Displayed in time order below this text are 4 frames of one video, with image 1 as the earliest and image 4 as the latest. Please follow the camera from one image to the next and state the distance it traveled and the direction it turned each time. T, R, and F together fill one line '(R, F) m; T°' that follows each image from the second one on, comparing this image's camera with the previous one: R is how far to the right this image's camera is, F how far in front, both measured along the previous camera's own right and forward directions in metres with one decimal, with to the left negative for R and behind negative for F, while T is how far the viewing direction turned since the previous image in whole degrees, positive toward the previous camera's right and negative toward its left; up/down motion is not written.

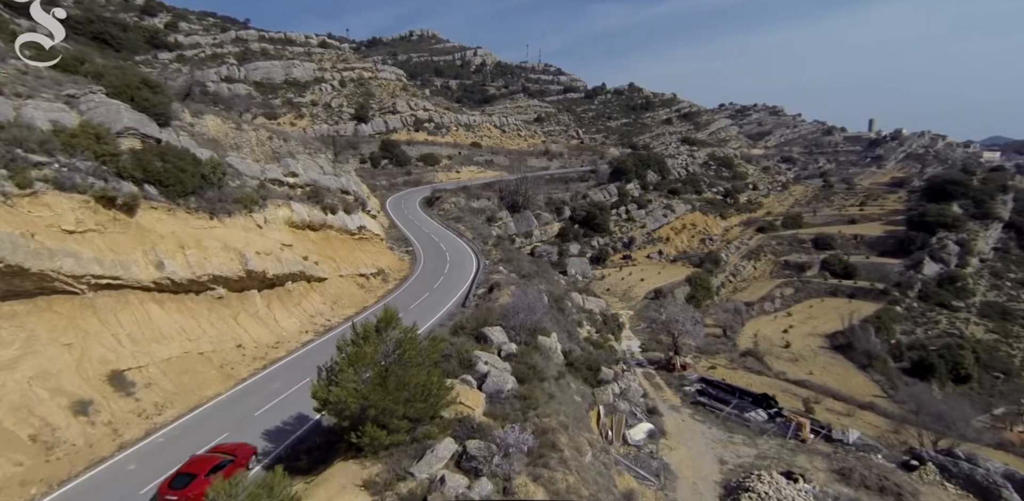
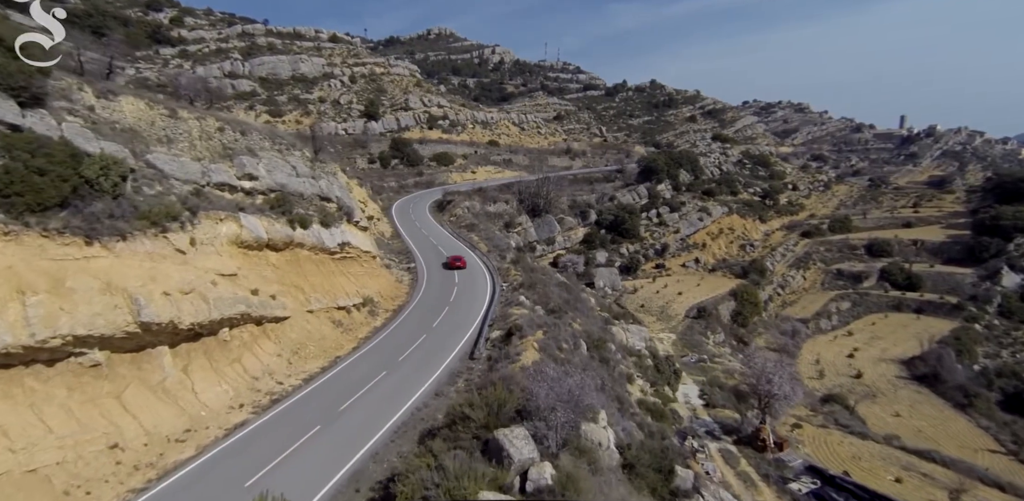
(-0.2, +6.3) m; -2°
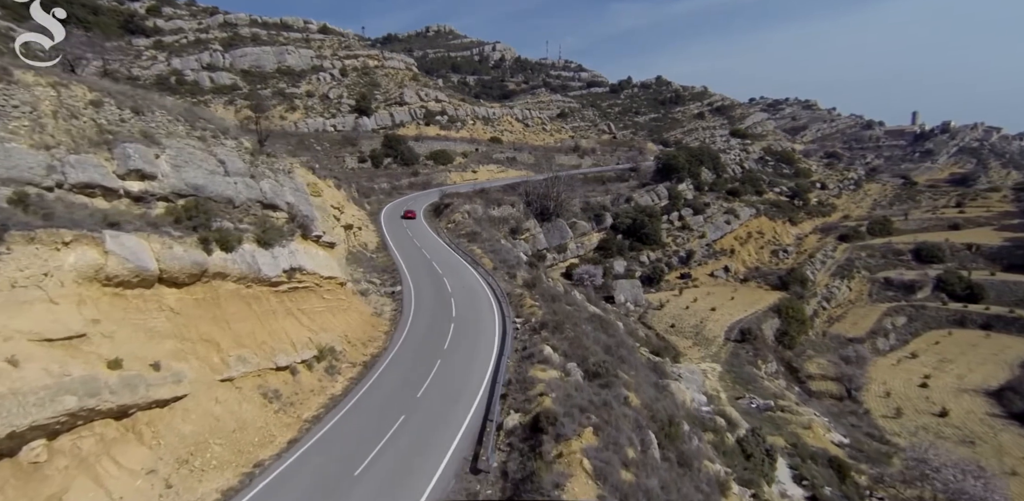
(-0.4, +6.6) m; 0°
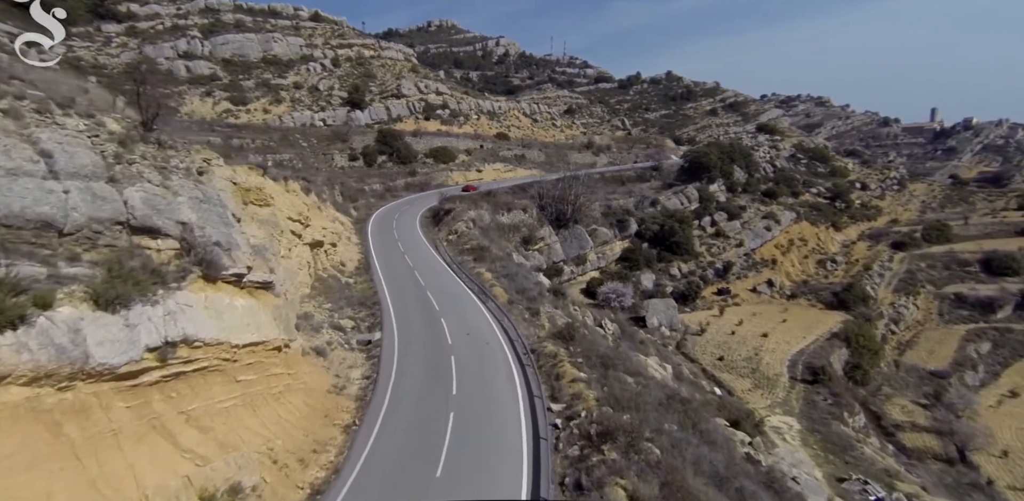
(-0.6, +7.0) m; 0°
